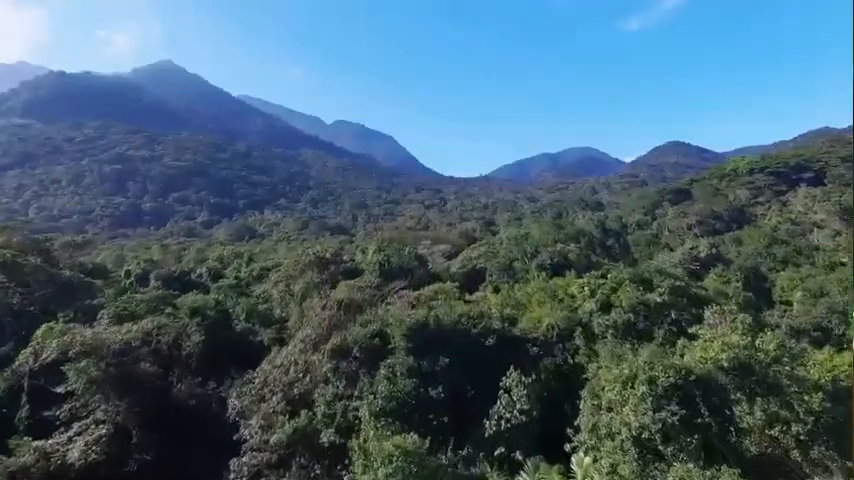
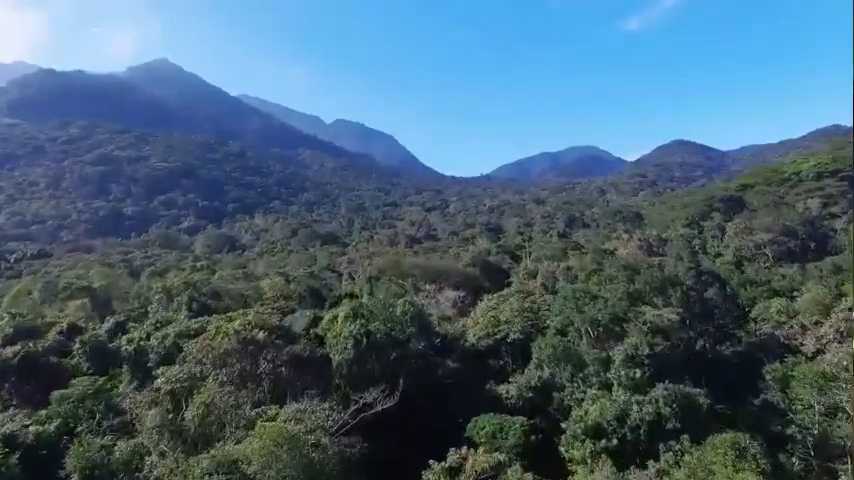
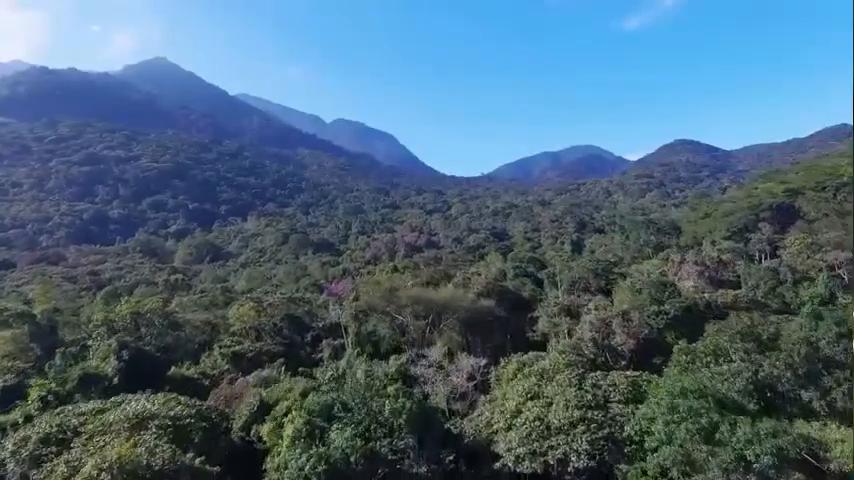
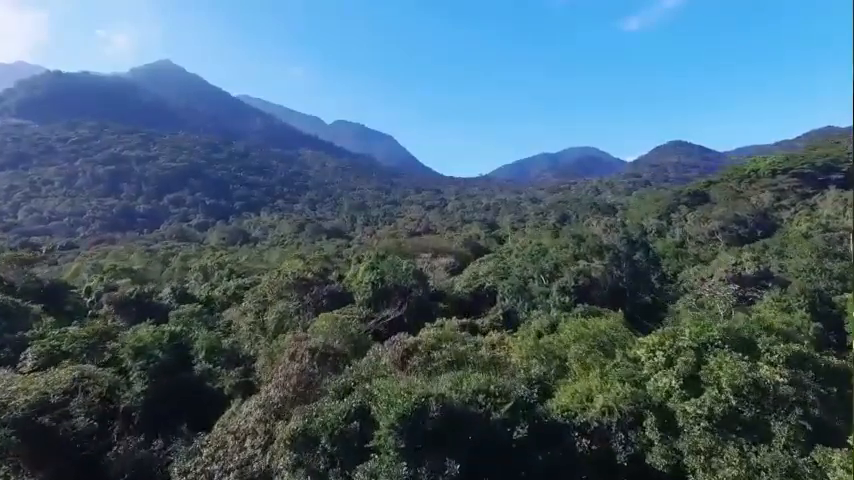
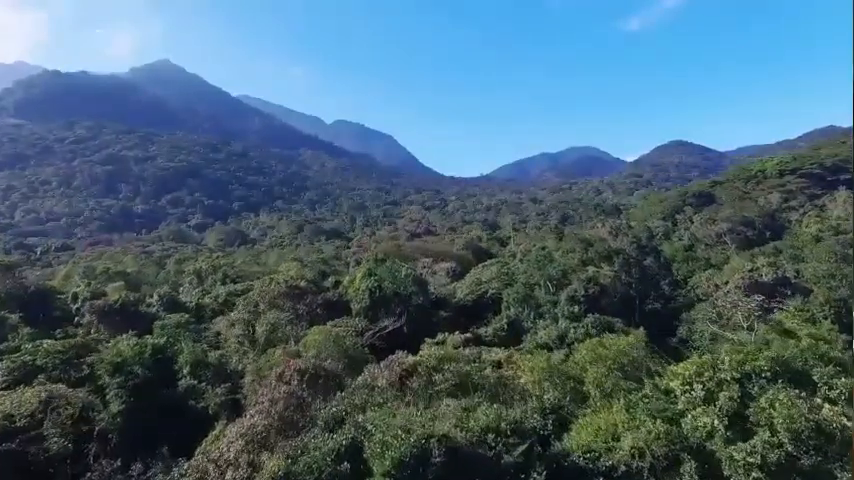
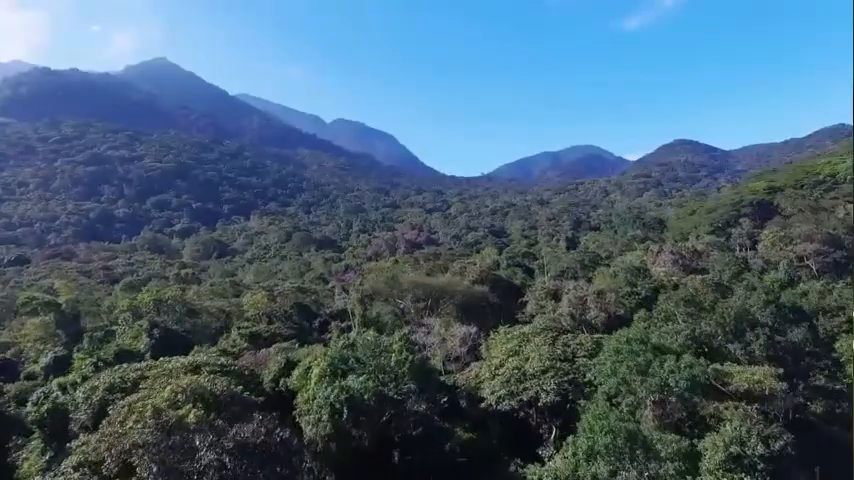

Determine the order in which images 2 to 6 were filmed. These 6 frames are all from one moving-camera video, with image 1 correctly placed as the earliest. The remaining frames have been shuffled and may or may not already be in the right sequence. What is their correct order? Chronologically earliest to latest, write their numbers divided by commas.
4, 5, 2, 6, 3
